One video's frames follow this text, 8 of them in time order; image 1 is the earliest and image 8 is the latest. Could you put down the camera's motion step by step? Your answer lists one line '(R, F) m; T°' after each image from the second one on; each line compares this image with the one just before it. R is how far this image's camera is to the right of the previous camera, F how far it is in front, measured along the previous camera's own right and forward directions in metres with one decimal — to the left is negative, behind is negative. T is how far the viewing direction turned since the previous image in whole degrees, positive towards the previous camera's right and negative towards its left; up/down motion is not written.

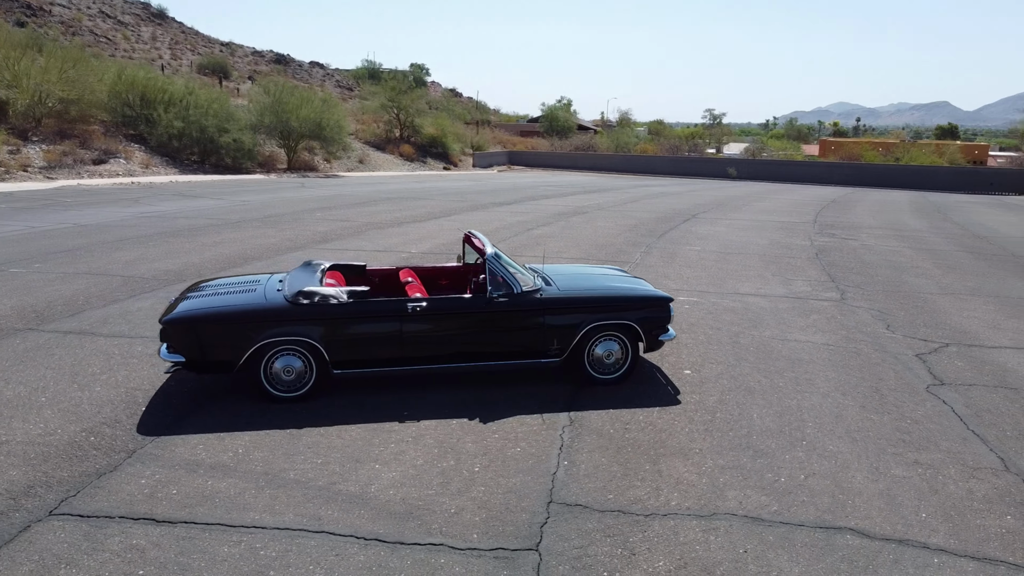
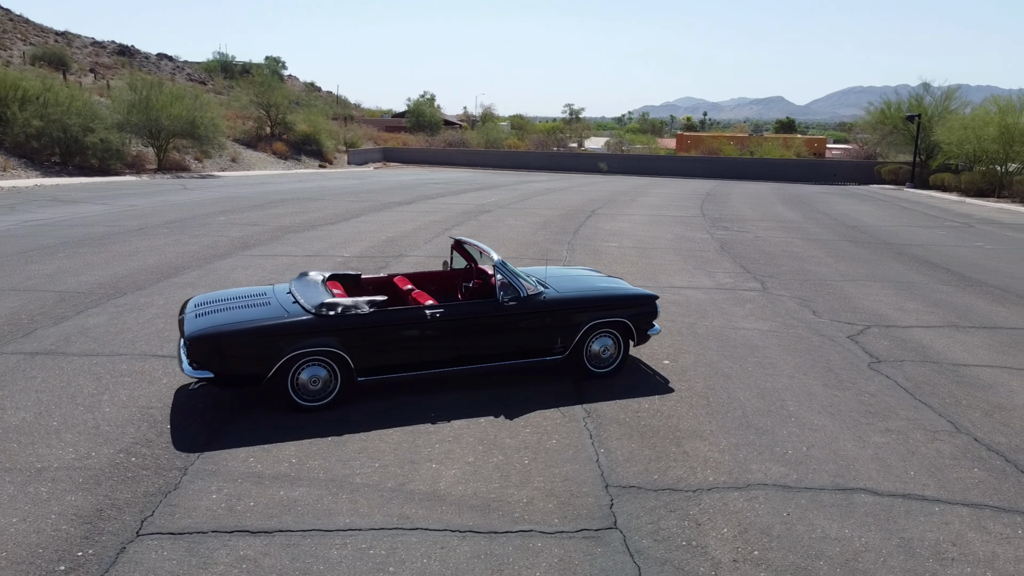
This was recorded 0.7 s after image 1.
(-1.1, -0.3) m; +9°
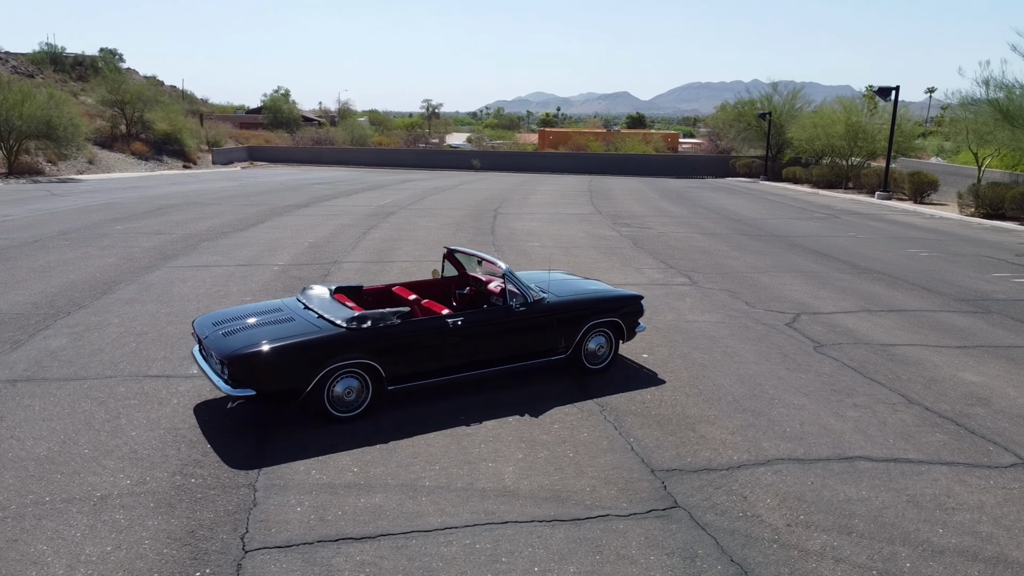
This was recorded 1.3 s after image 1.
(-1.3, -0.3) m; +10°
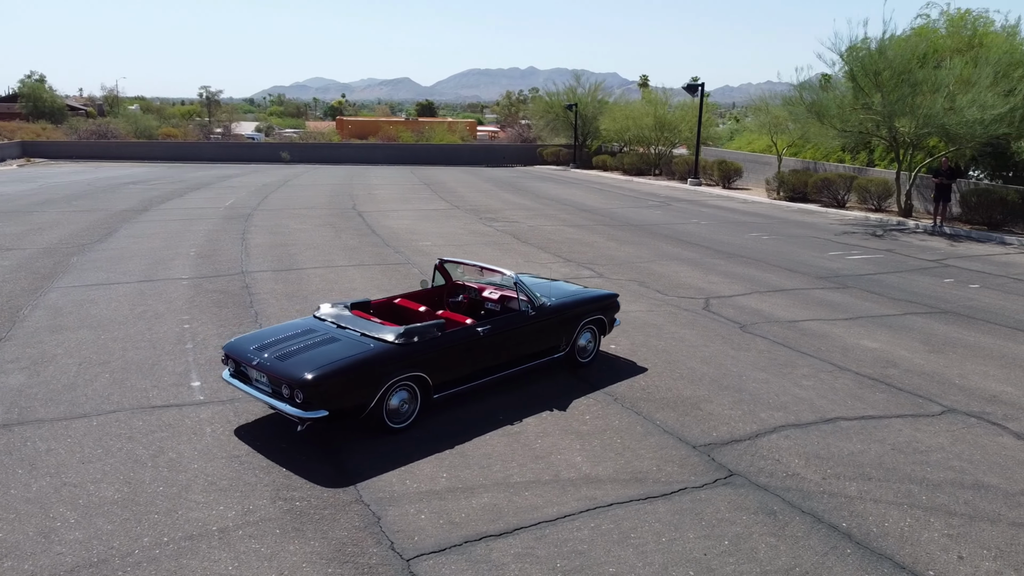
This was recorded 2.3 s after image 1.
(-2.0, -0.4) m; +14°
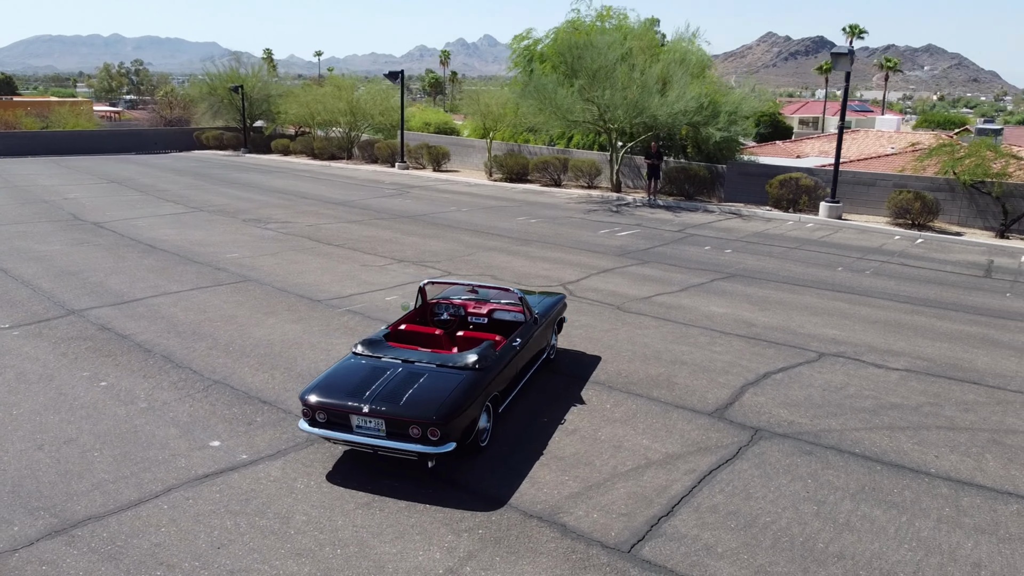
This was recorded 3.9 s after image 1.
(-3.6, +0.1) m; +25°
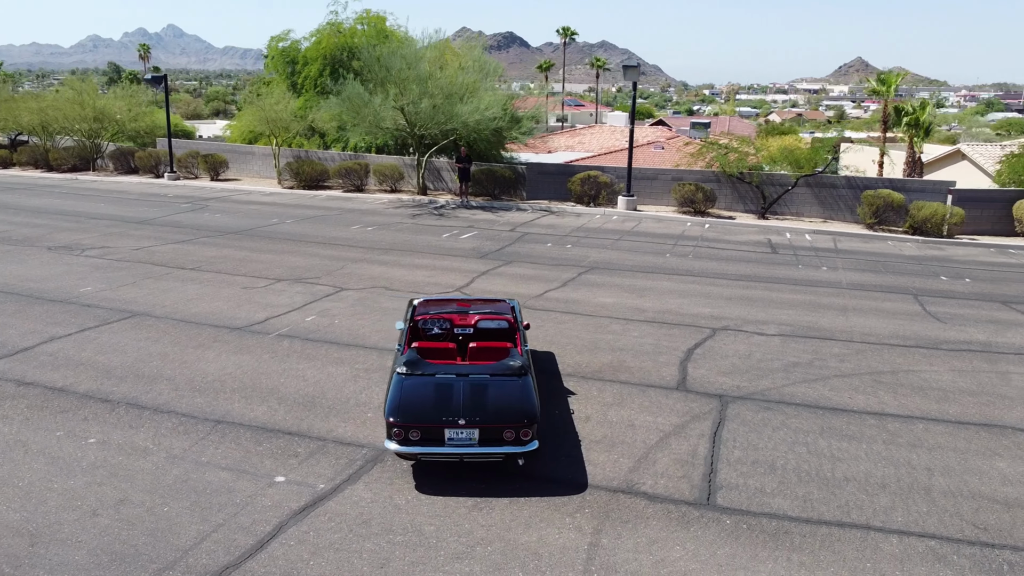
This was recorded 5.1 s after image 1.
(-3.0, -0.4) m; +19°
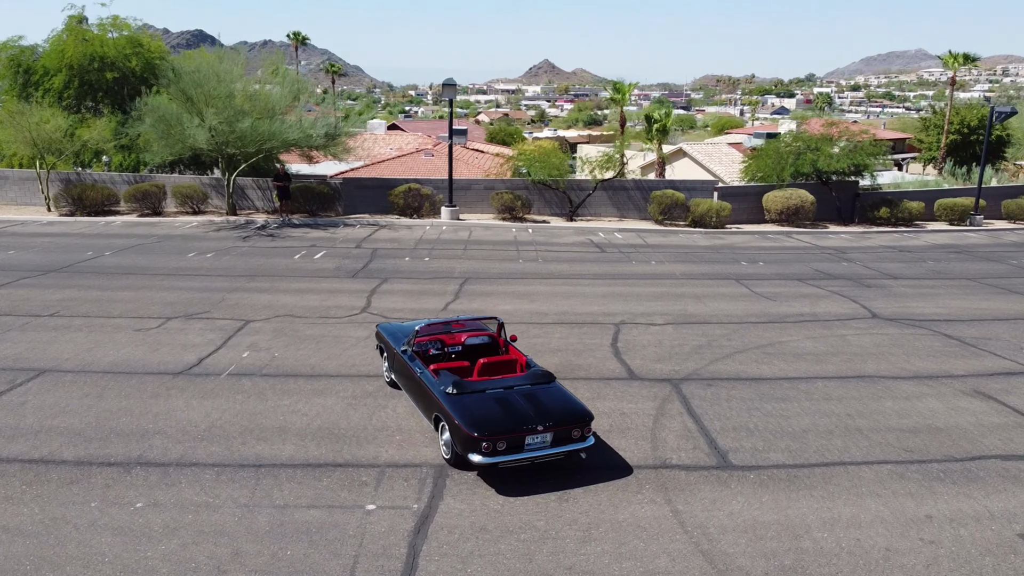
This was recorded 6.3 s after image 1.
(-3.2, -0.5) m; +19°
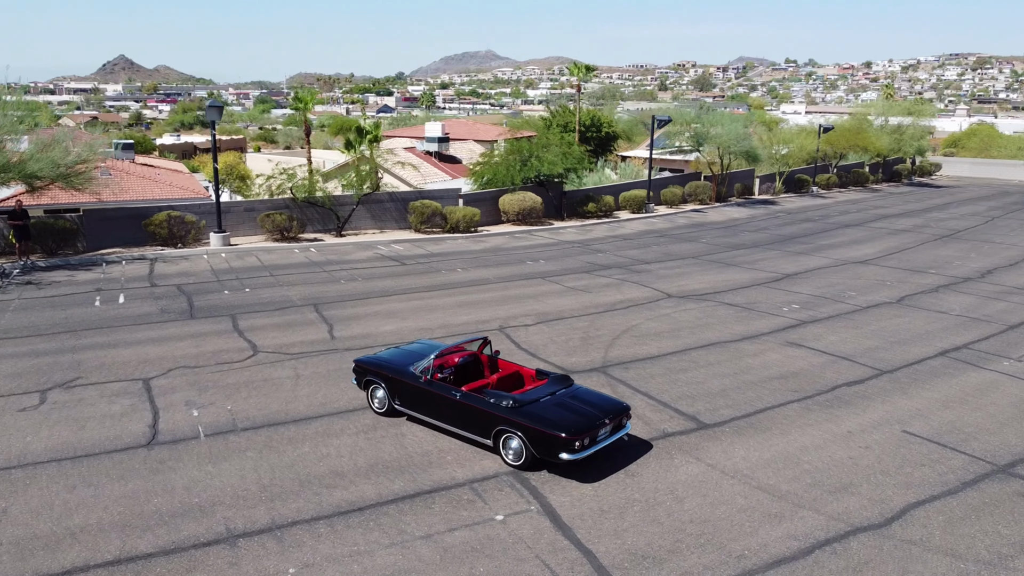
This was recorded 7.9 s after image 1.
(-4.8, -0.2) m; +26°
